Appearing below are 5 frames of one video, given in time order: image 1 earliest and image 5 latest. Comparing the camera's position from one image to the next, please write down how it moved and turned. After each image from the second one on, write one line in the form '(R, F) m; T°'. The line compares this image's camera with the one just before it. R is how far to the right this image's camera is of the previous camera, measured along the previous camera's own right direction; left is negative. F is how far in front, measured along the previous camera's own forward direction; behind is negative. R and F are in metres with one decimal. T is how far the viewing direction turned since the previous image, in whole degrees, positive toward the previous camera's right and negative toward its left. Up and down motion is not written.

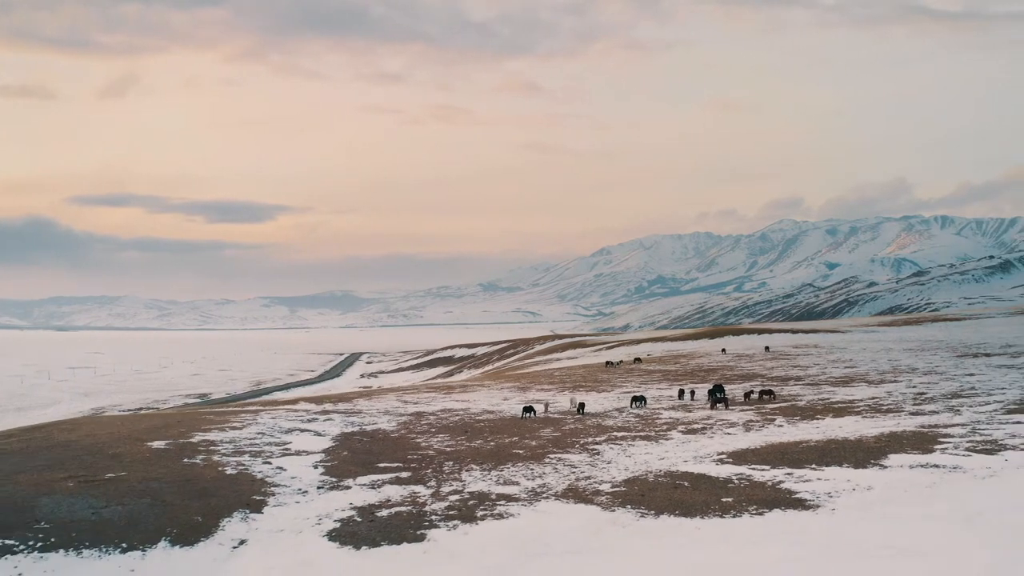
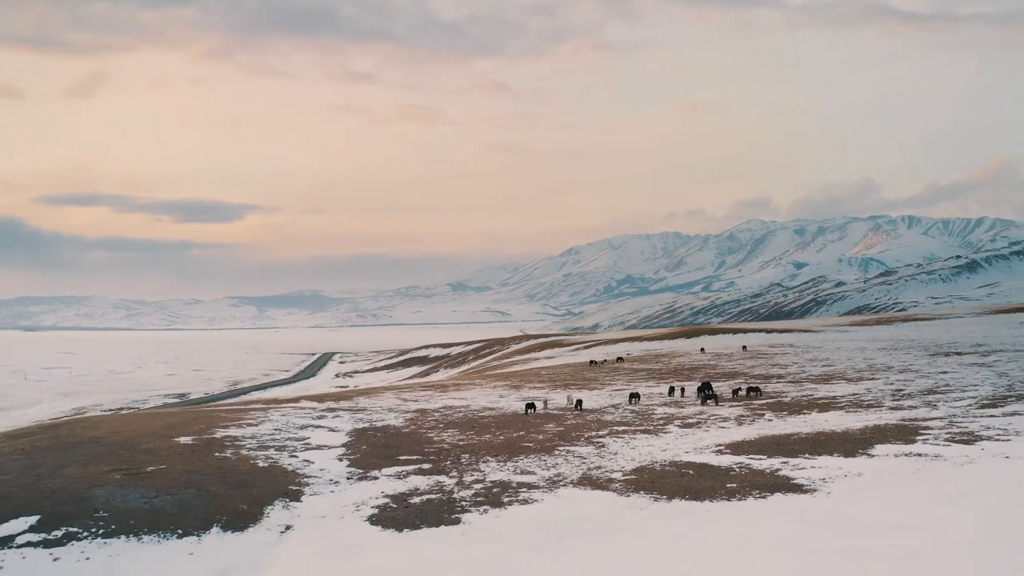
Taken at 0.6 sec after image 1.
(-1.4, -1.4) m; +2°
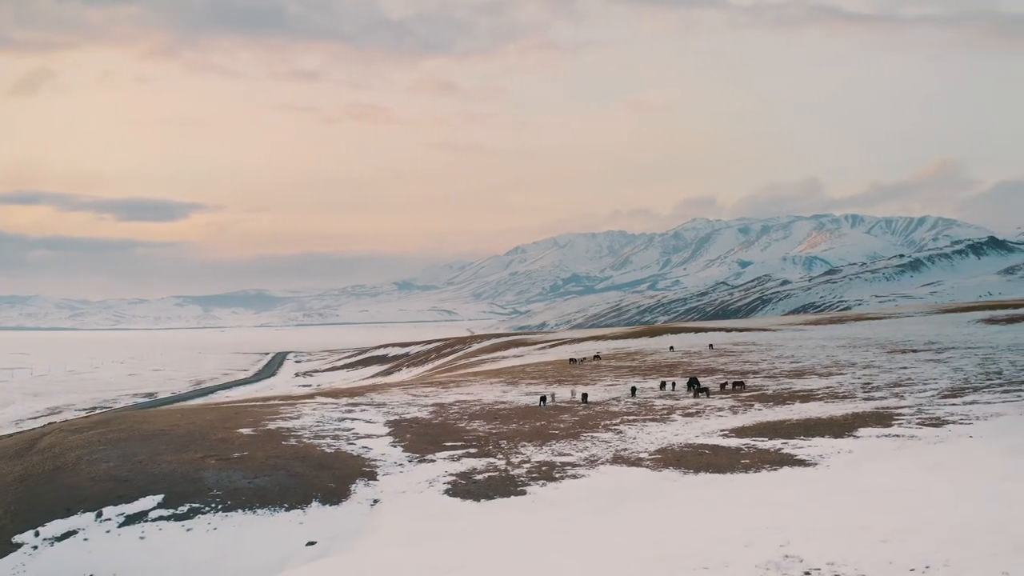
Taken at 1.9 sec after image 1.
(-3.0, -3.0) m; +3°
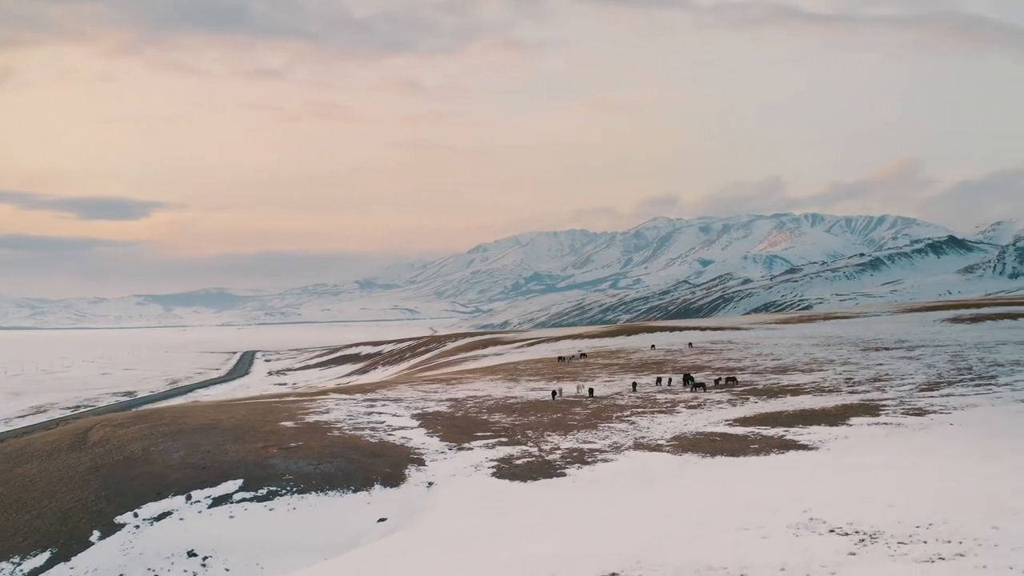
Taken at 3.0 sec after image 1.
(-2.3, -2.3) m; +2°
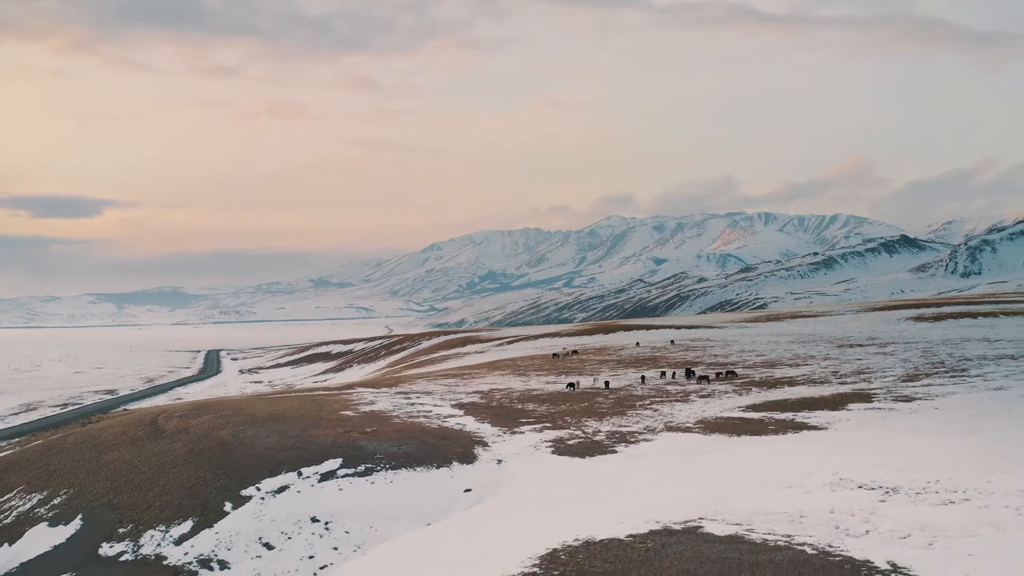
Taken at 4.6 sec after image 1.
(-3.4, -3.3) m; +2°
